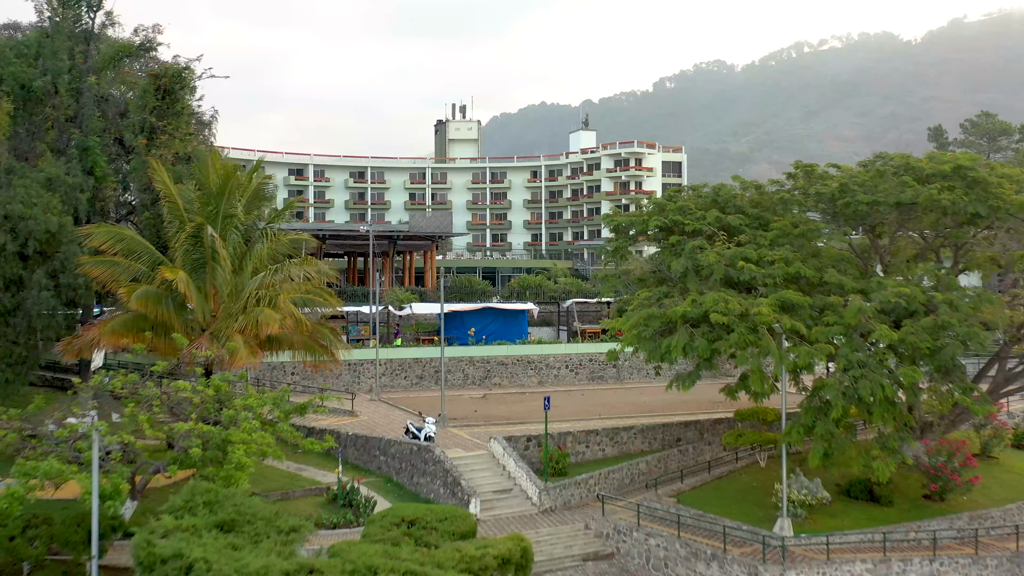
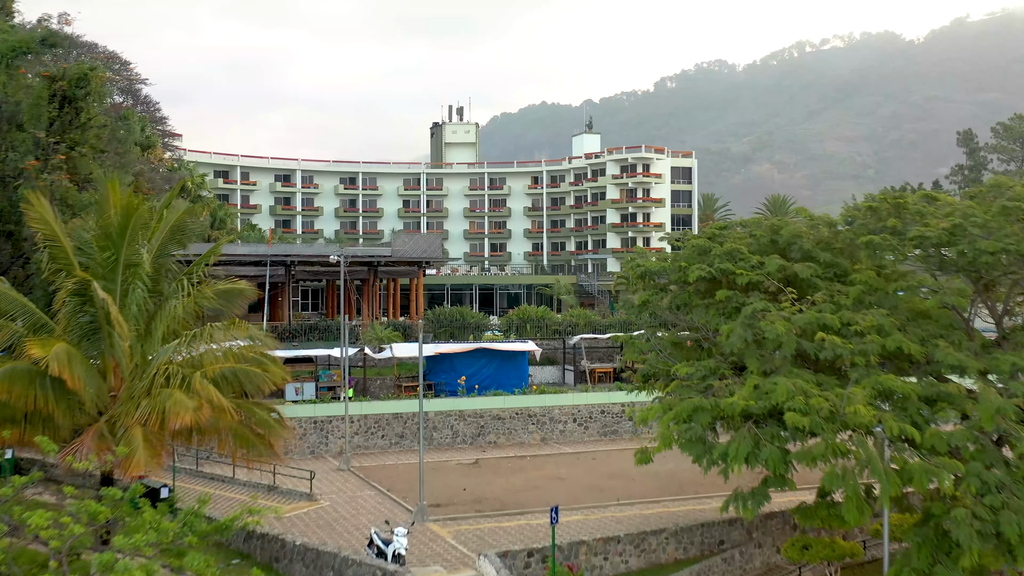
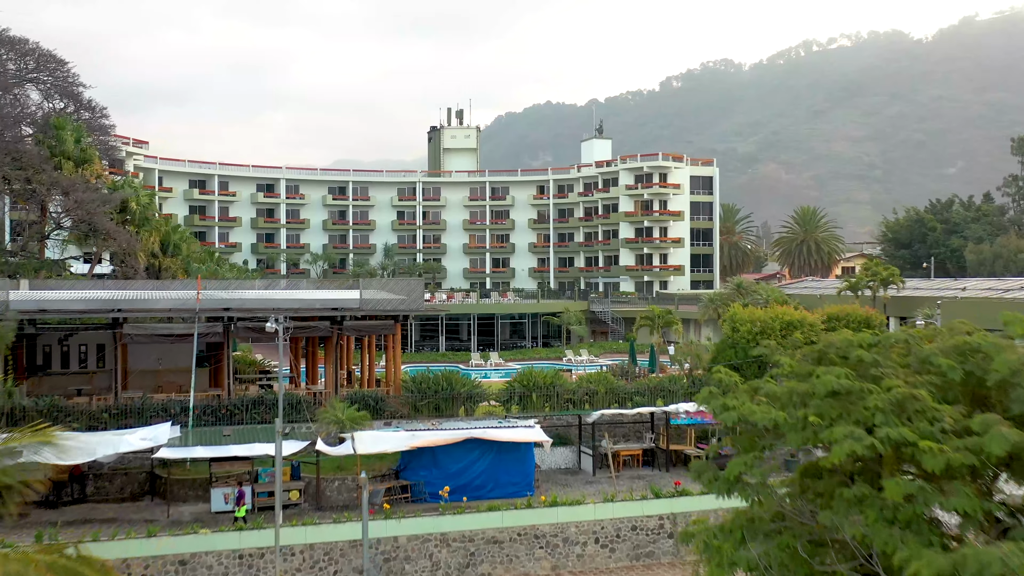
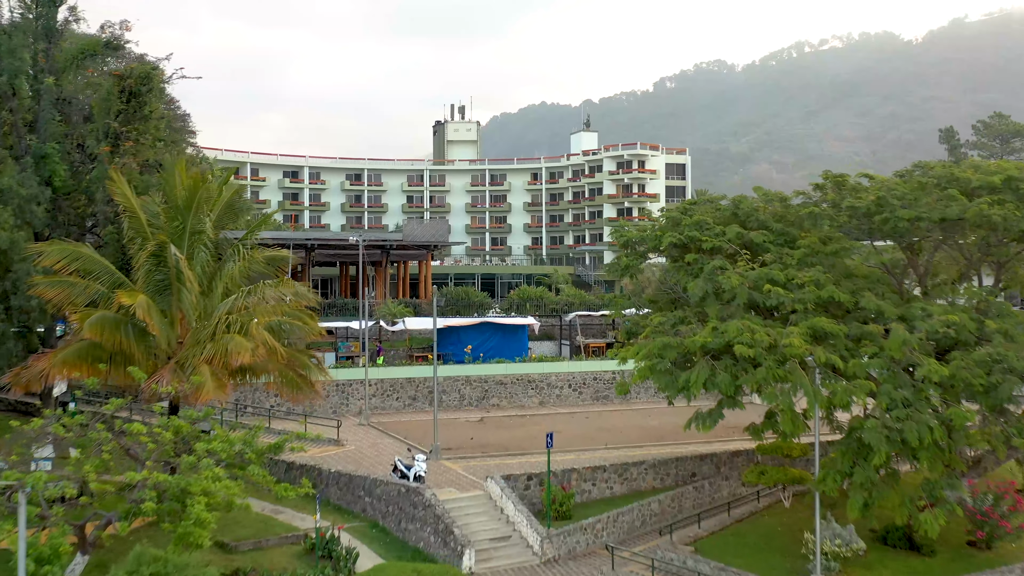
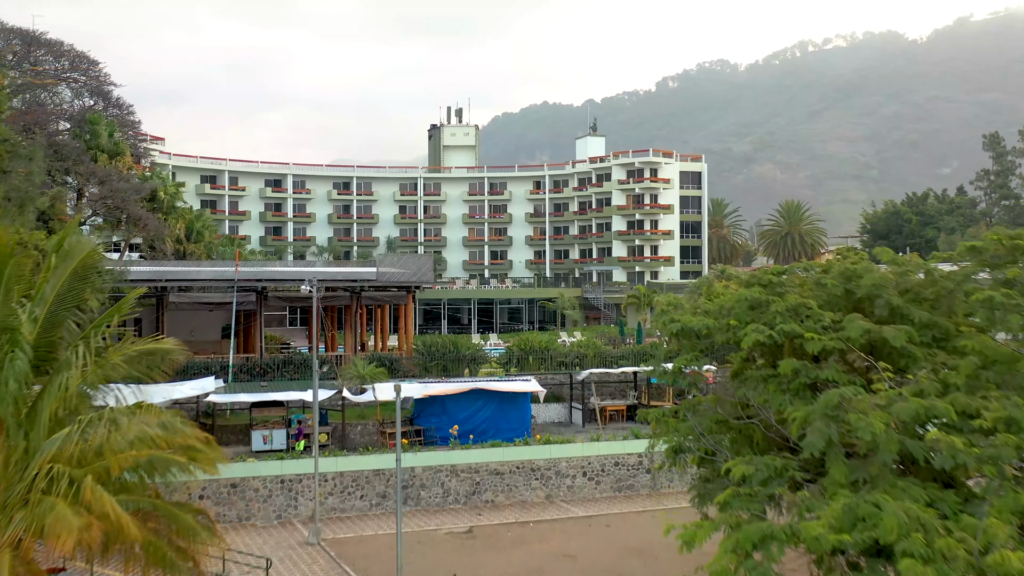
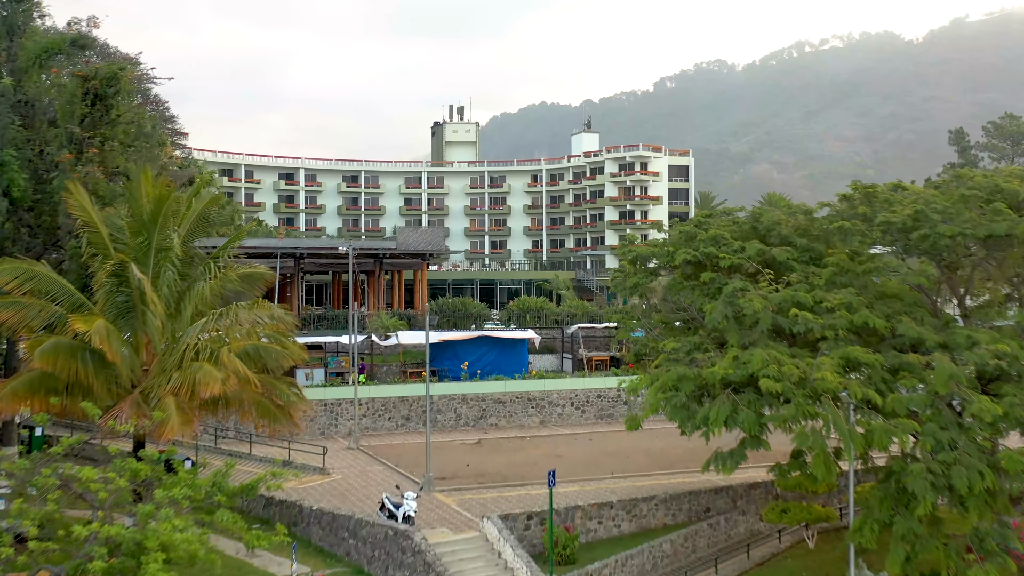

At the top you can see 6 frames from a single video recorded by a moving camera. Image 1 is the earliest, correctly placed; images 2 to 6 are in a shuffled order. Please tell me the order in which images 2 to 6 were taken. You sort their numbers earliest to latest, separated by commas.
4, 6, 2, 5, 3
